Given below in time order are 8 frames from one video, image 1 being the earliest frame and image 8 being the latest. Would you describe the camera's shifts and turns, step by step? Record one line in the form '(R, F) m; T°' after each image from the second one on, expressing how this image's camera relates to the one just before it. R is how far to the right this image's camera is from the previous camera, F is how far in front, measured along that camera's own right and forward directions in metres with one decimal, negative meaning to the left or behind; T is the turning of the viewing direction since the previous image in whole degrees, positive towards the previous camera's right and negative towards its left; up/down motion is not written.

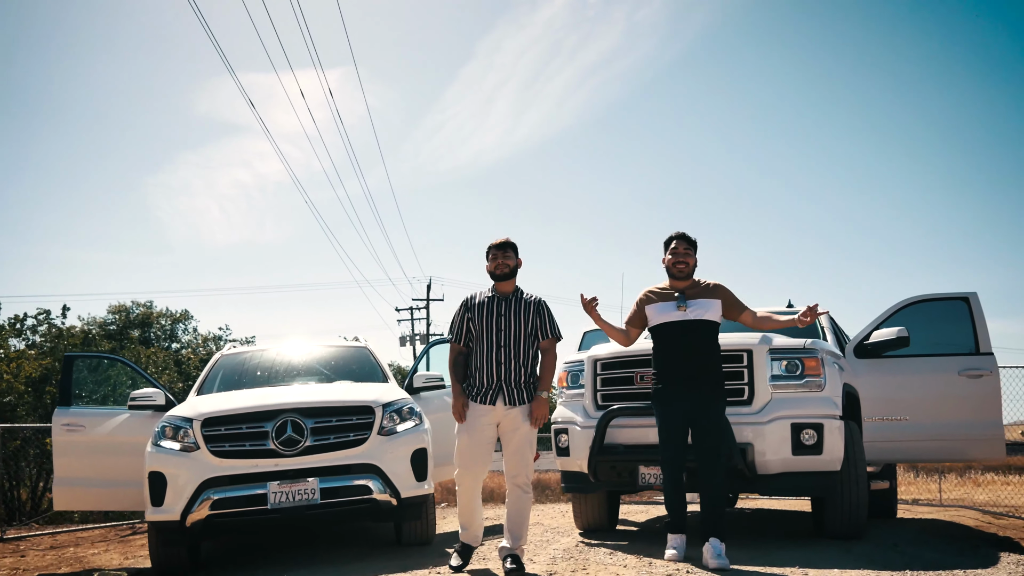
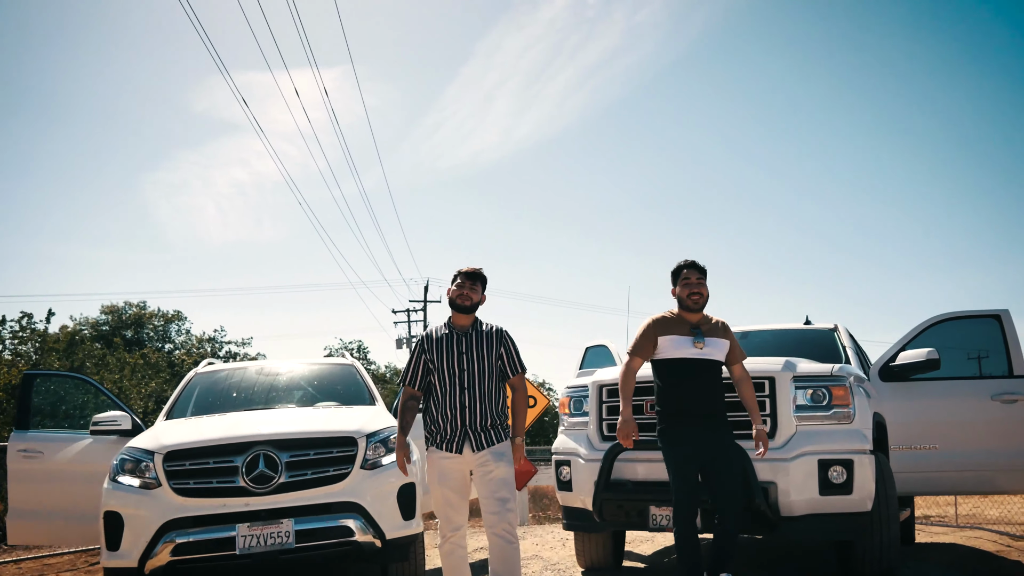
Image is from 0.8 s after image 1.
(0.0, +0.5) m; 0°
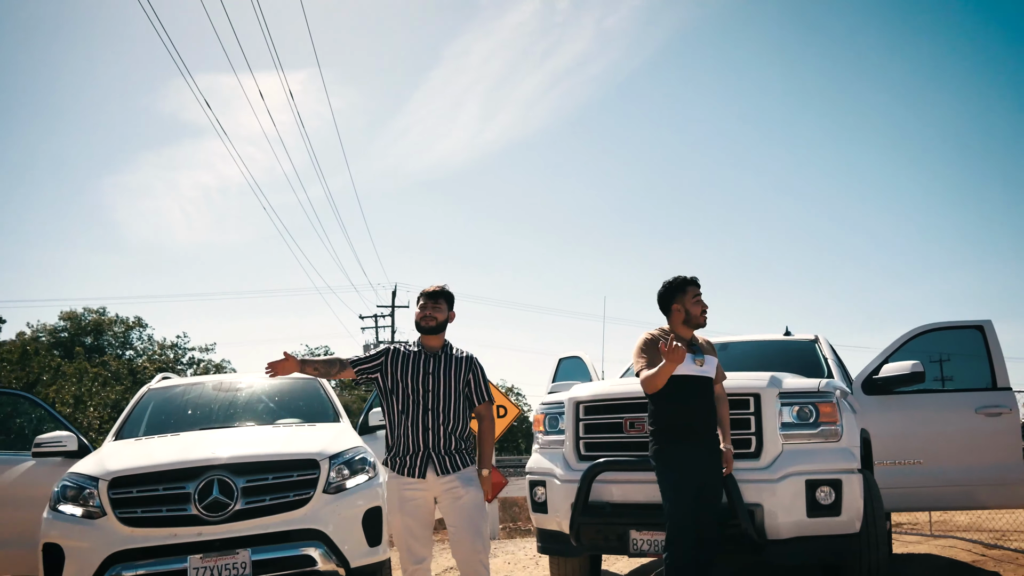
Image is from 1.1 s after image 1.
(0.0, +0.3) m; +2°
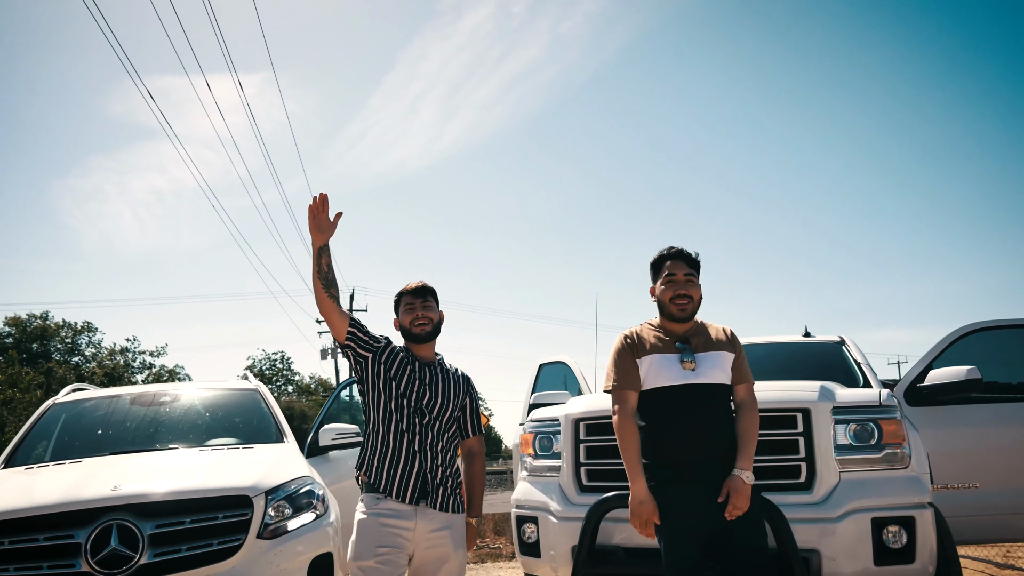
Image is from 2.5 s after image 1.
(-0.1, +0.9) m; +3°
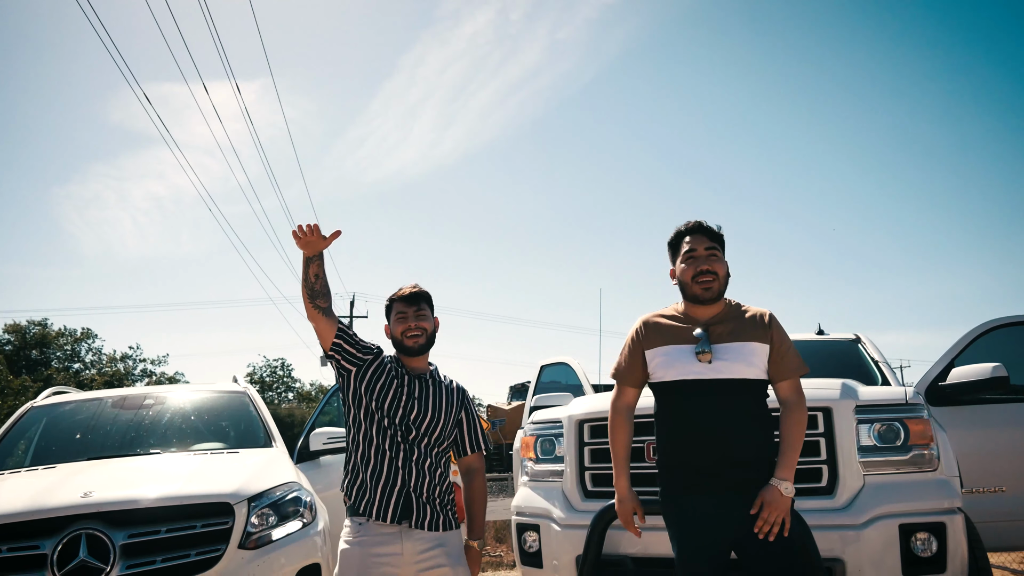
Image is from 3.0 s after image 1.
(0.0, +0.2) m; 0°
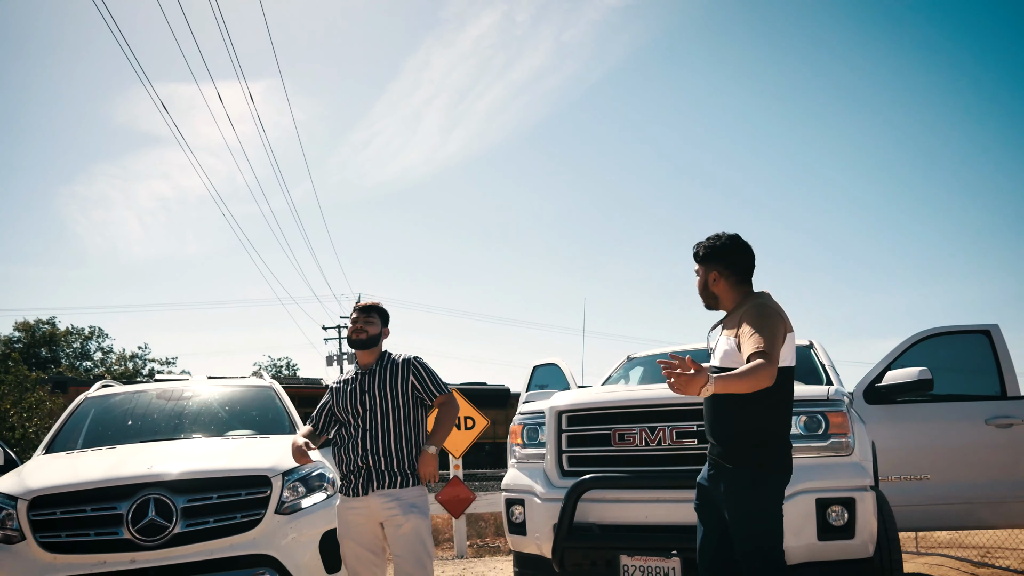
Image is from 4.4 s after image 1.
(+0.1, -0.7) m; 0°
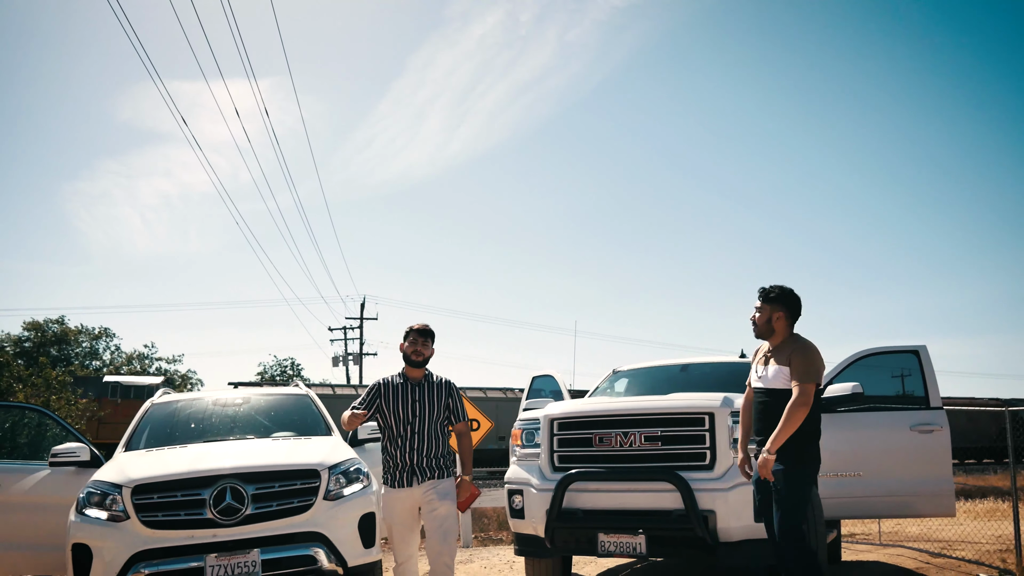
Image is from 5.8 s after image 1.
(0.0, -1.0) m; 0°
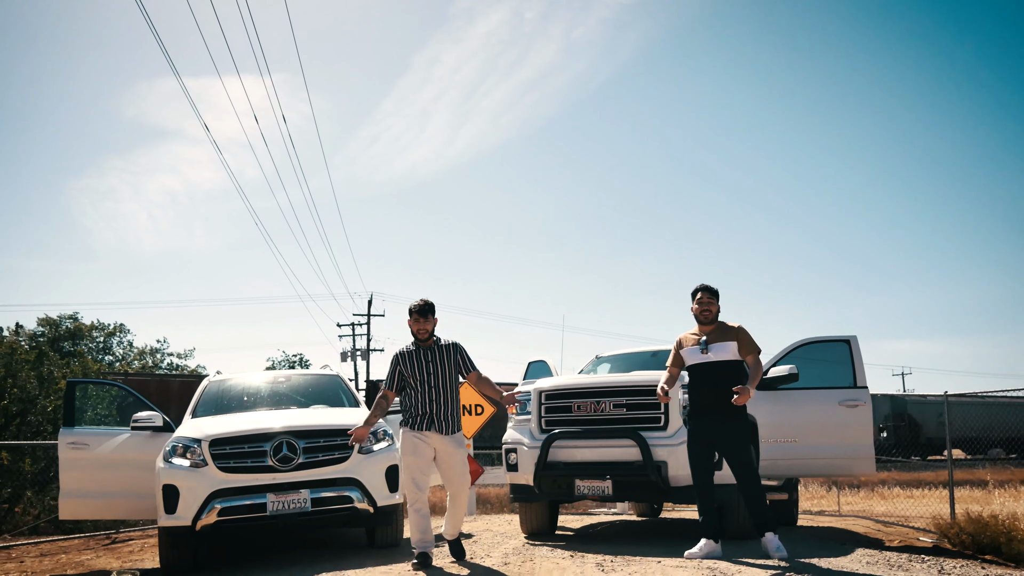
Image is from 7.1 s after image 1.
(+0.1, -1.3) m; 0°
